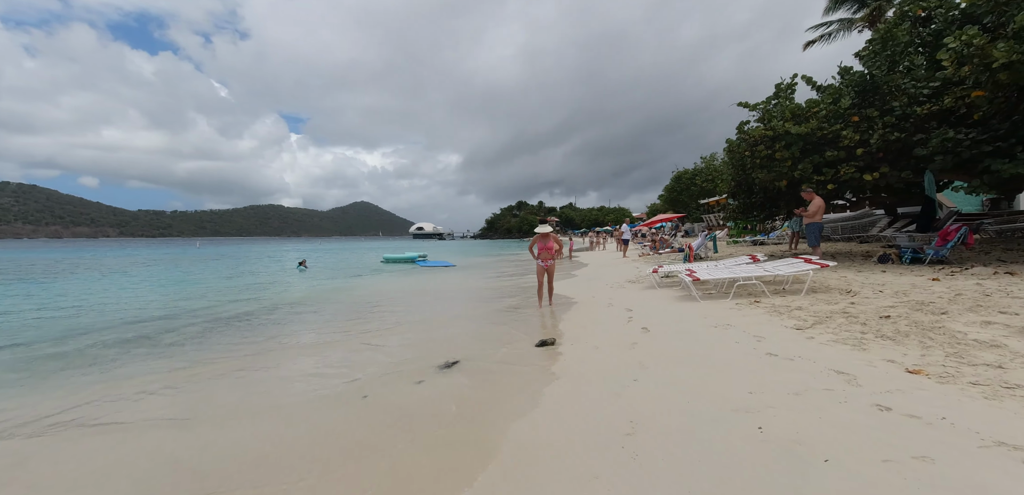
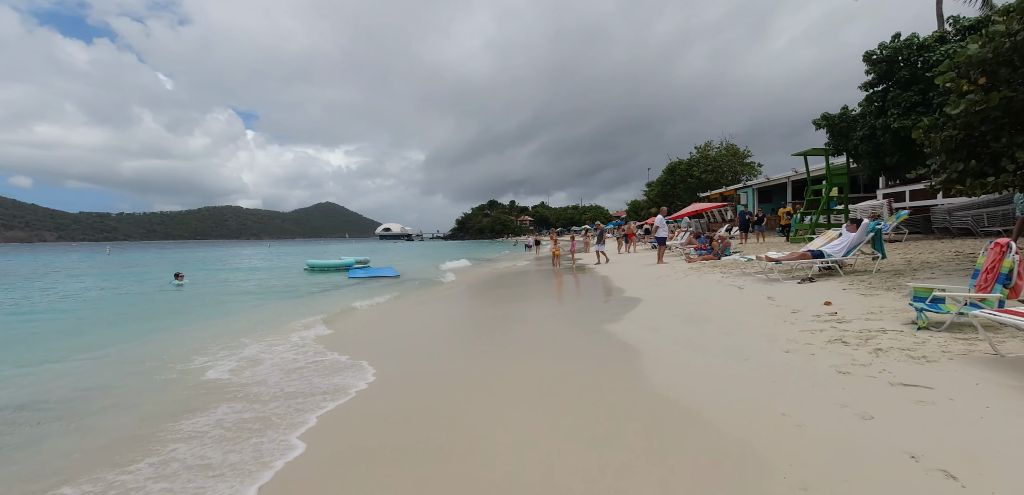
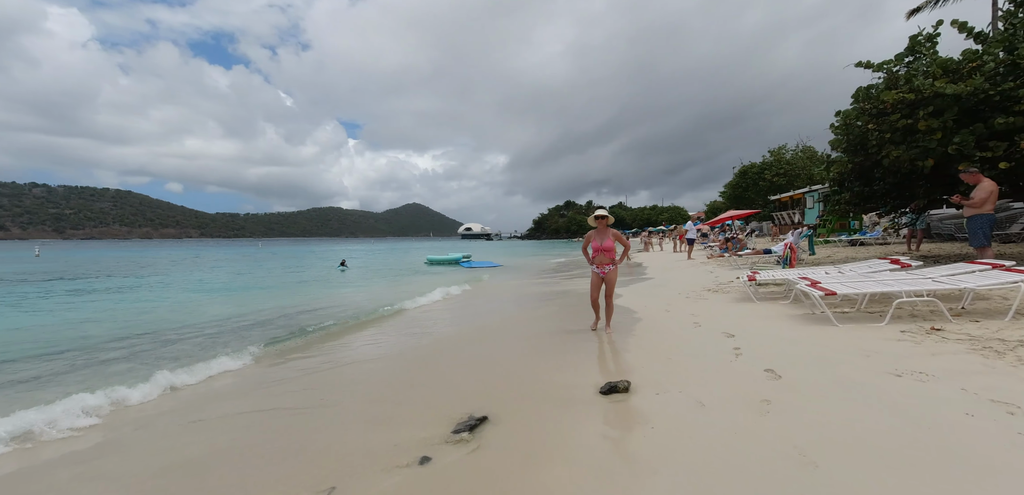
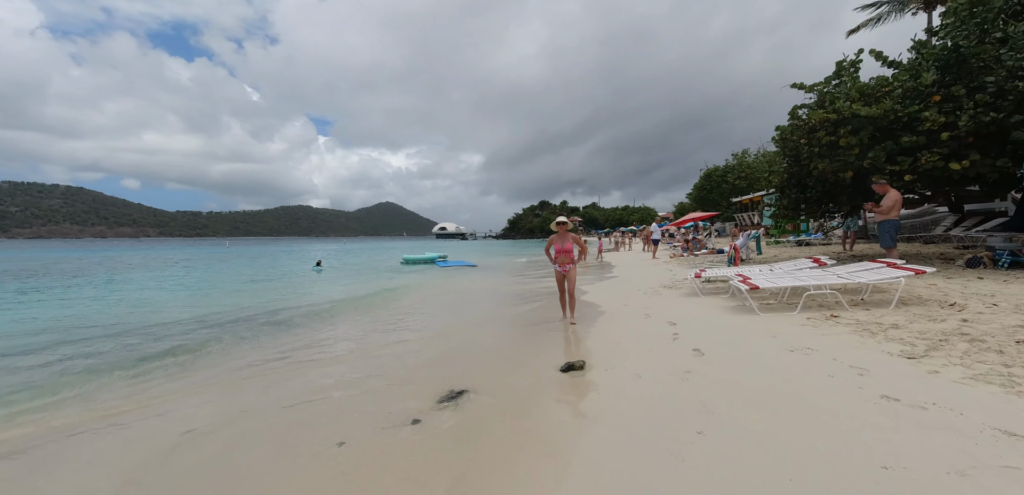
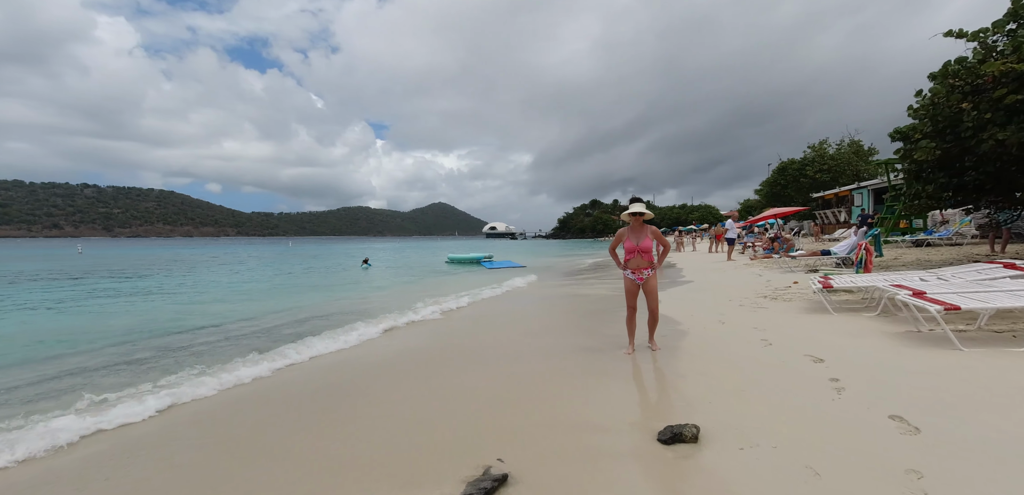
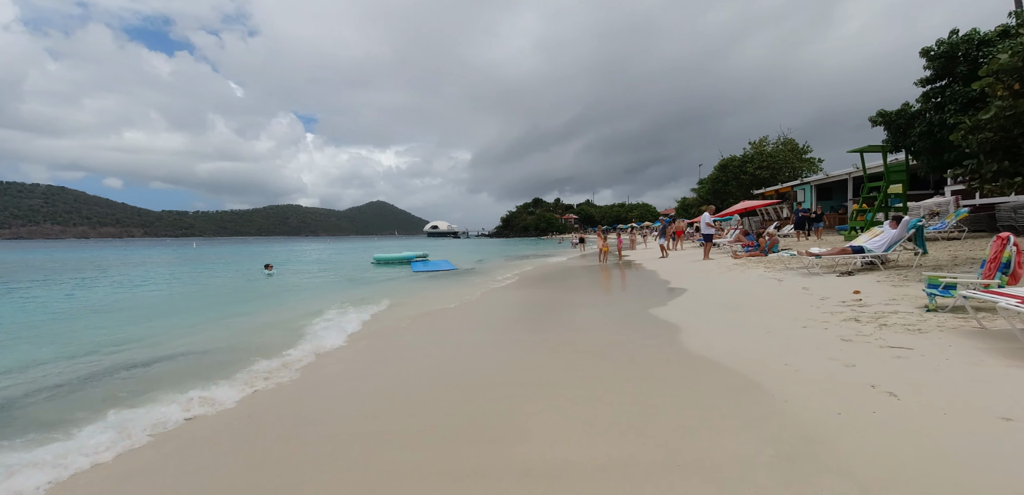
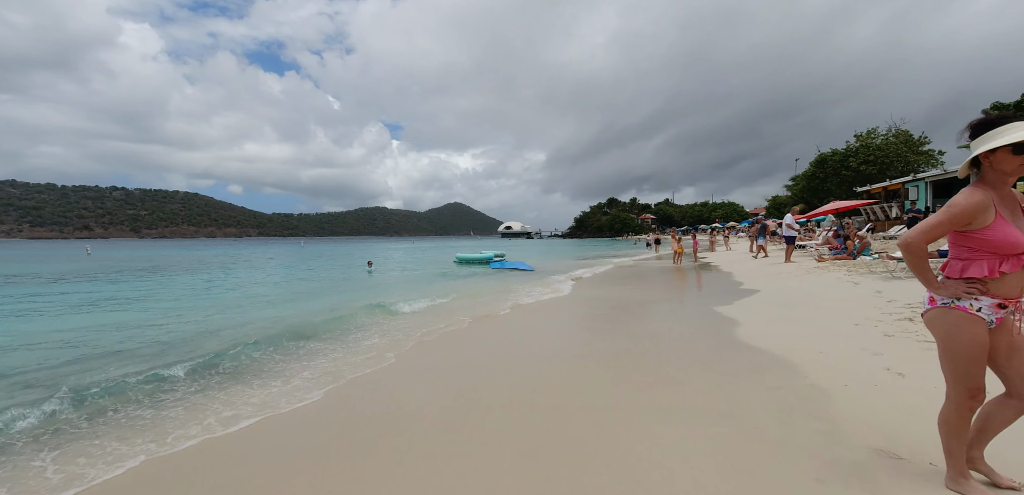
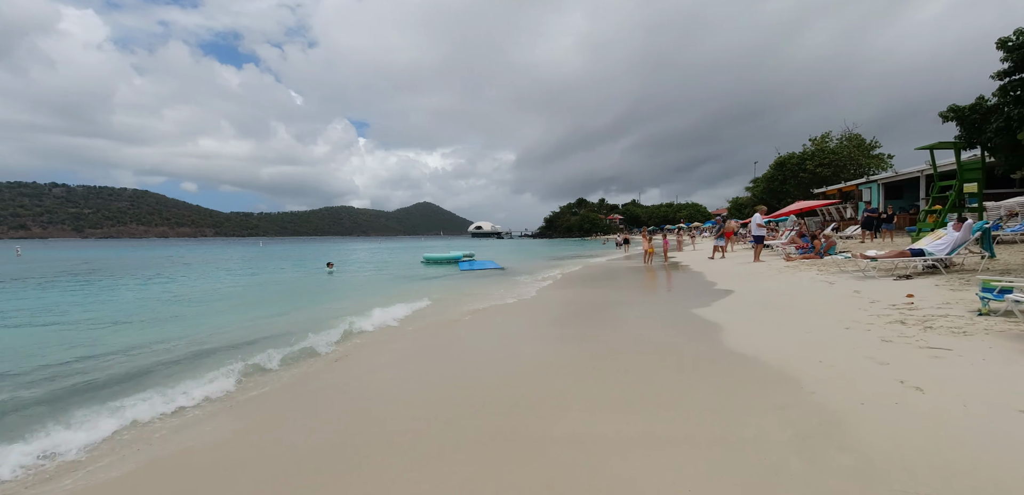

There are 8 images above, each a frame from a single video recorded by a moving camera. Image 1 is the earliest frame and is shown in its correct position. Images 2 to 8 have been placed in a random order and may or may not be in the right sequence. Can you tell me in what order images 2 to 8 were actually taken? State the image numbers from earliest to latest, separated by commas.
4, 3, 5, 7, 8, 6, 2
